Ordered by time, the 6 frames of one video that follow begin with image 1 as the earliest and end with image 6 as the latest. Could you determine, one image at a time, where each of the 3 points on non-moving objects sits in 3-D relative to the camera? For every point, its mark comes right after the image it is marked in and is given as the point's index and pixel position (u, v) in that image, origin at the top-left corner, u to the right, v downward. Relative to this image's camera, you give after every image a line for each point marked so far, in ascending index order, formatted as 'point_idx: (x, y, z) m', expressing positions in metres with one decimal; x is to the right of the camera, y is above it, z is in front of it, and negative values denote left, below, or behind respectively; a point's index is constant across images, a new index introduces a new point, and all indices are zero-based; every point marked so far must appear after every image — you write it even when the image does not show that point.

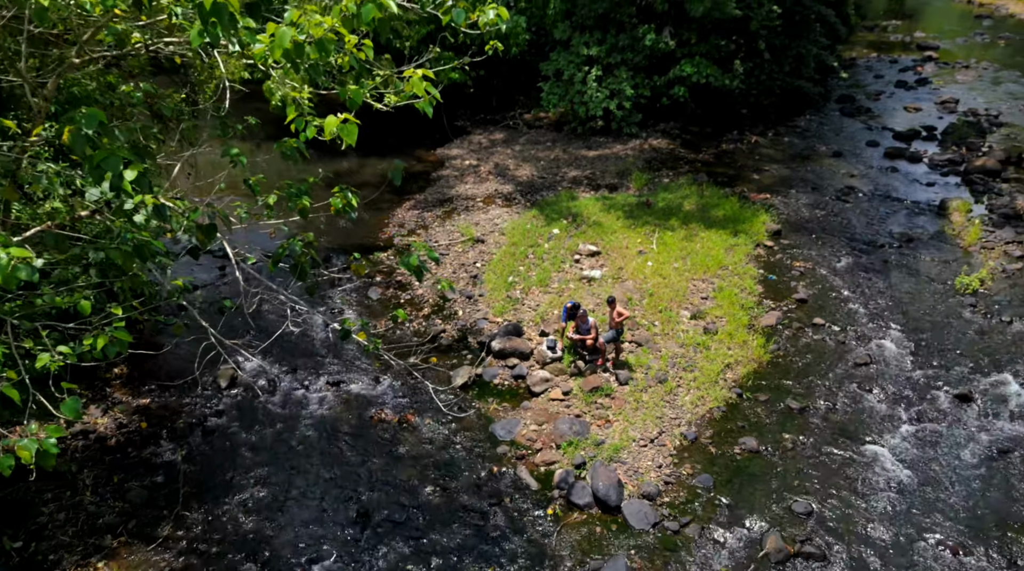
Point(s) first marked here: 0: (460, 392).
0: (-0.6, -1.3, +9.2) m
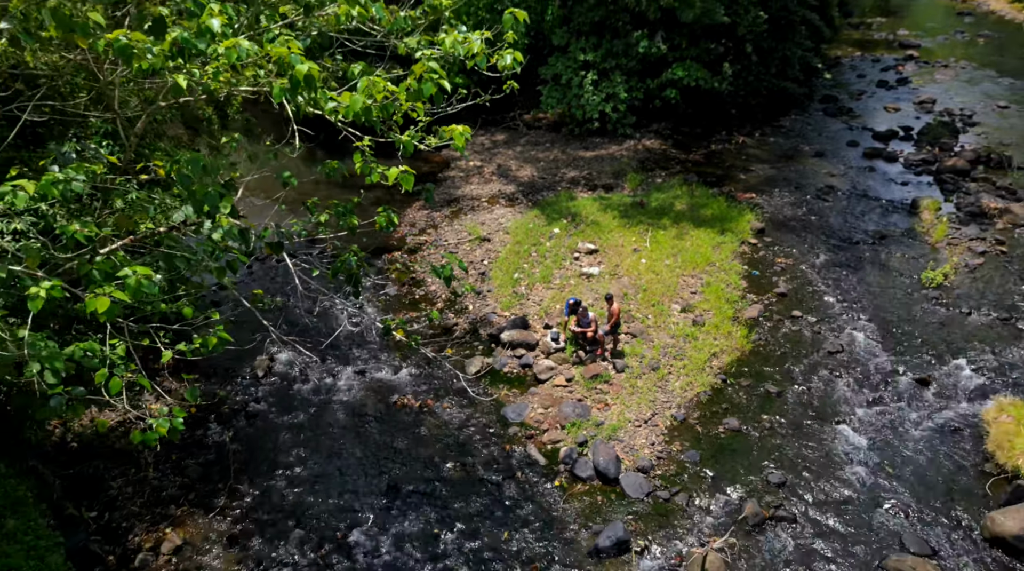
0: (-0.5, -1.2, +10.2) m
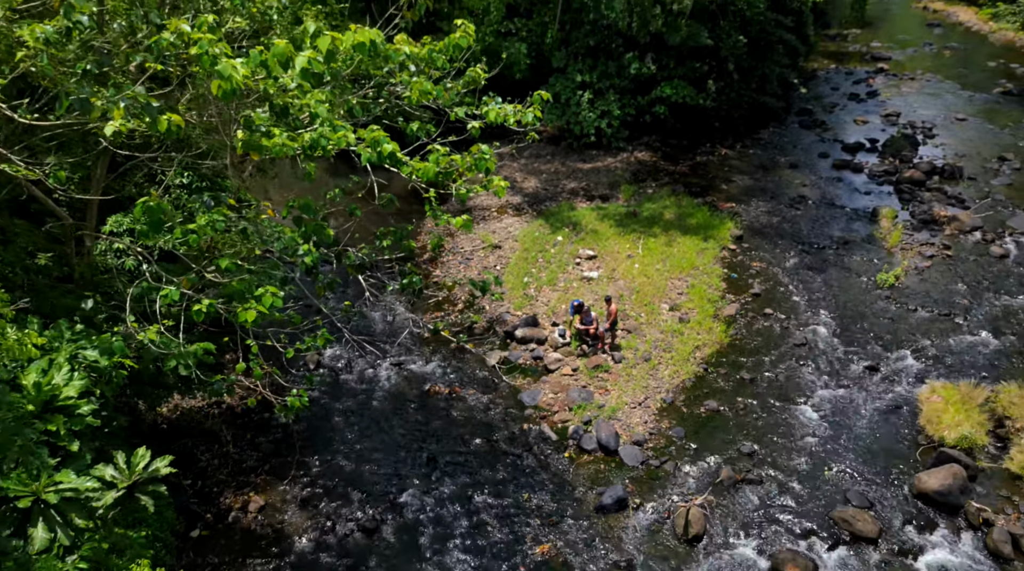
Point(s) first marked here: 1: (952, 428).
0: (-0.3, -1.3, +12.0) m
1: (+5.9, -1.9, +10.4) m
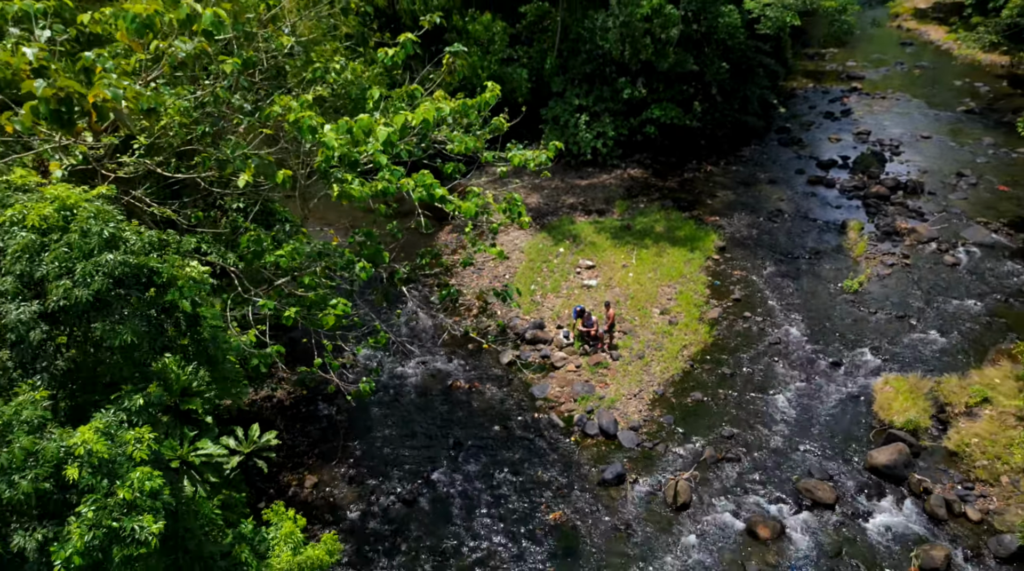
0: (-0.1, -1.4, +13.8) m
1: (+6.1, -2.0, +12.2) m
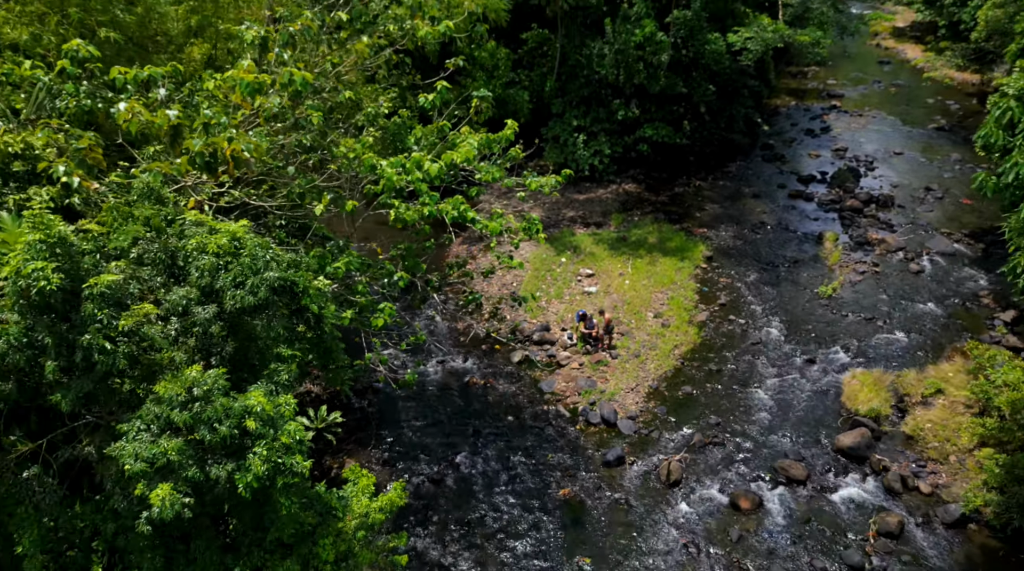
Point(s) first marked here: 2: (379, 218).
0: (+0.1, -1.6, +15.4) m
1: (+6.3, -2.1, +13.9) m
2: (-2.5, +1.3, +15.5) m
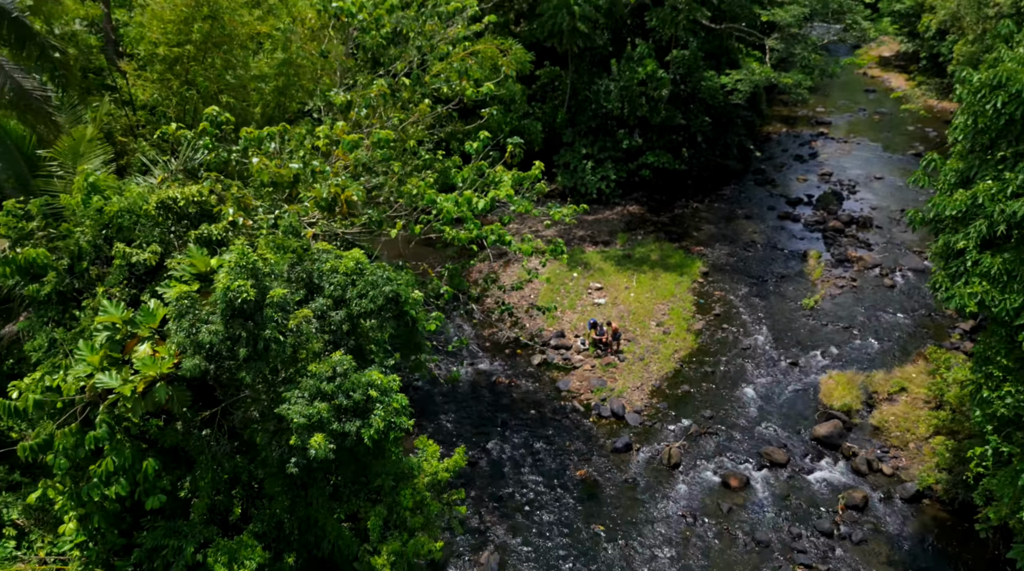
0: (+0.6, -1.9, +17.7) m
1: (+6.7, -2.4, +16.1) m
2: (-2.1, +1.0, +17.8) m
